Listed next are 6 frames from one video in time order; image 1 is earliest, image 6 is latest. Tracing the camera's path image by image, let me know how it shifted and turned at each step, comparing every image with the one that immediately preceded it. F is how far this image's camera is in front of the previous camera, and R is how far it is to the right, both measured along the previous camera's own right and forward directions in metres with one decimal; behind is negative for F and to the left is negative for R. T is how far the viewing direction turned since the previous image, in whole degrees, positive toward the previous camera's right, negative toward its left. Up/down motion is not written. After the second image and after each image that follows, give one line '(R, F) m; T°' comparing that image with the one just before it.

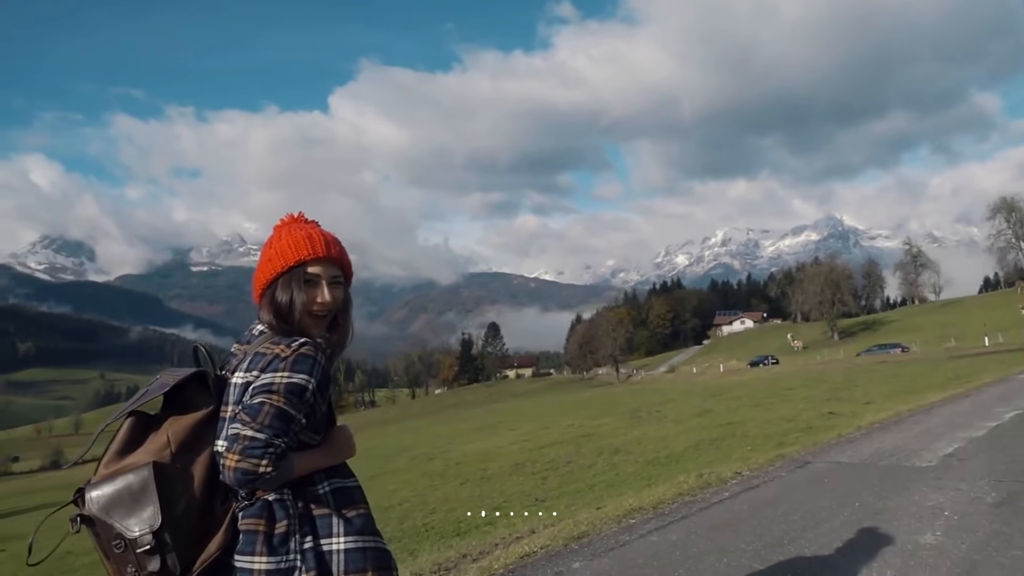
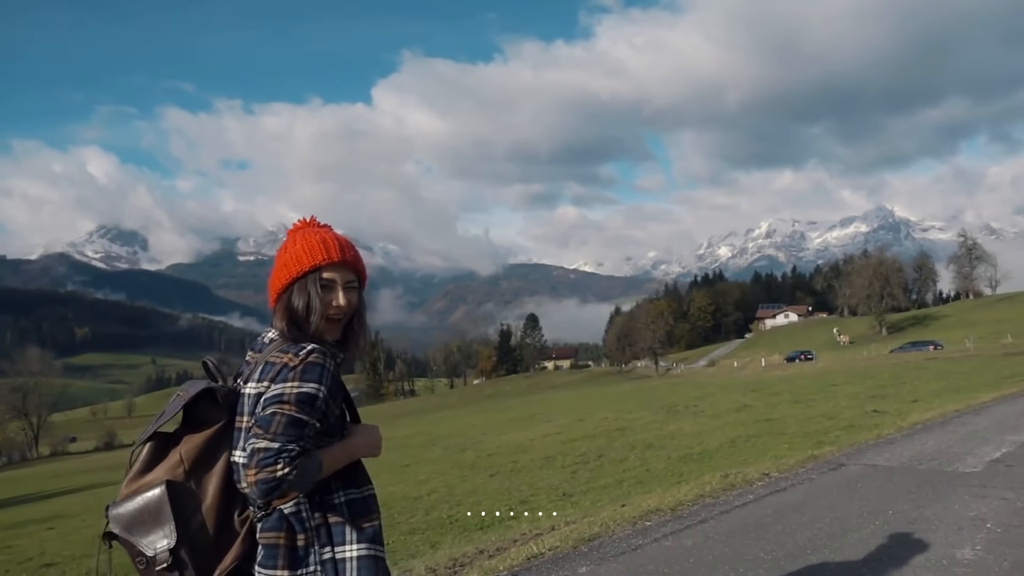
(+0.3, +0.5) m; -3°
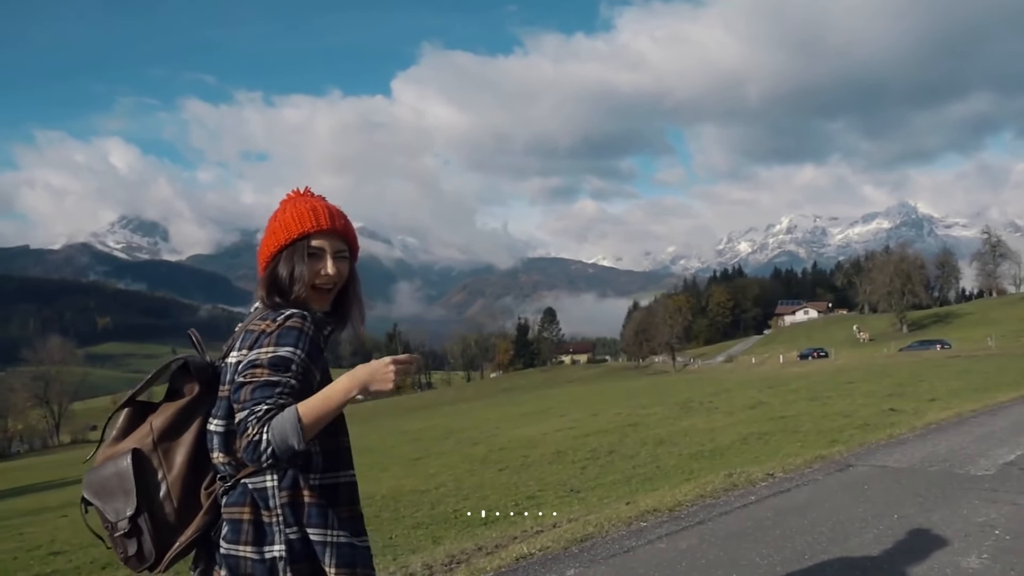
(+0.3, +0.3) m; -1°
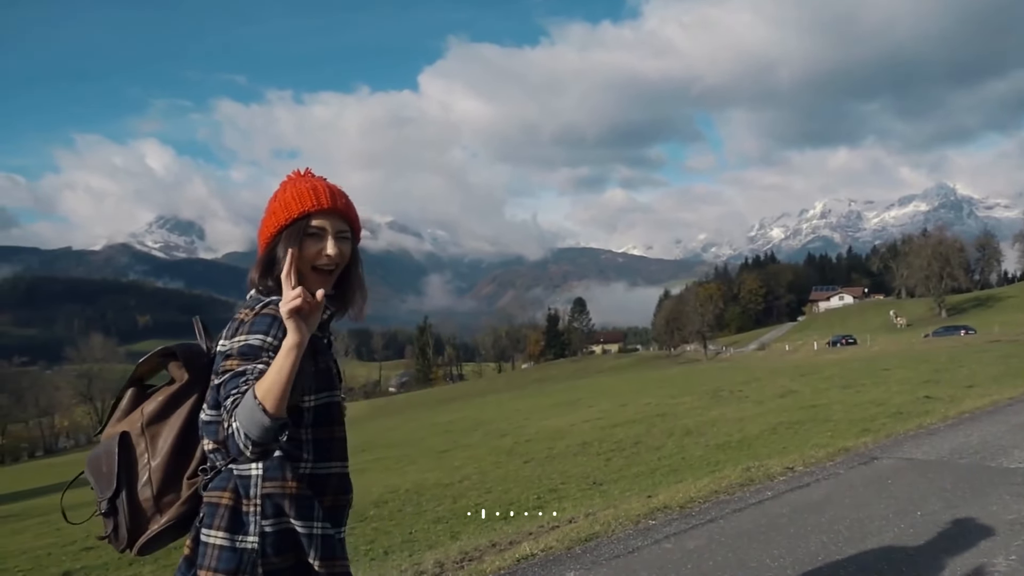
(+0.3, +0.3) m; -2°
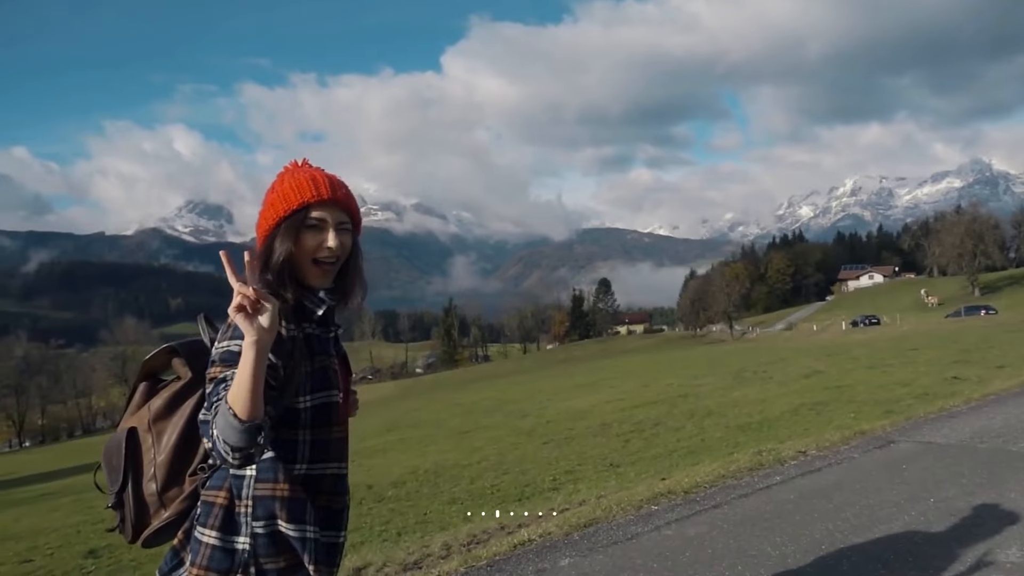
(+0.3, +0.2) m; -2°
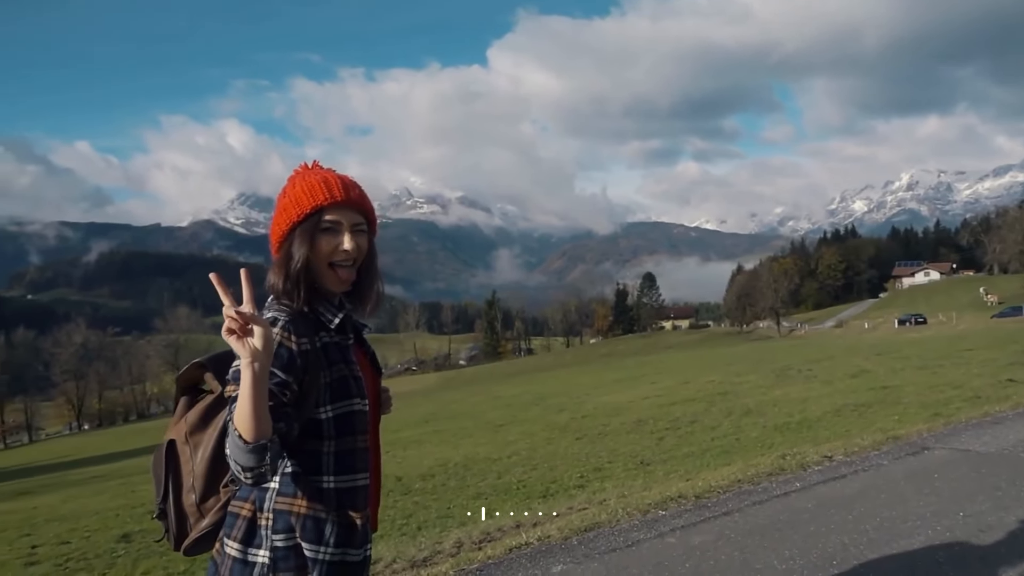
(+0.4, +0.4) m; -3°
